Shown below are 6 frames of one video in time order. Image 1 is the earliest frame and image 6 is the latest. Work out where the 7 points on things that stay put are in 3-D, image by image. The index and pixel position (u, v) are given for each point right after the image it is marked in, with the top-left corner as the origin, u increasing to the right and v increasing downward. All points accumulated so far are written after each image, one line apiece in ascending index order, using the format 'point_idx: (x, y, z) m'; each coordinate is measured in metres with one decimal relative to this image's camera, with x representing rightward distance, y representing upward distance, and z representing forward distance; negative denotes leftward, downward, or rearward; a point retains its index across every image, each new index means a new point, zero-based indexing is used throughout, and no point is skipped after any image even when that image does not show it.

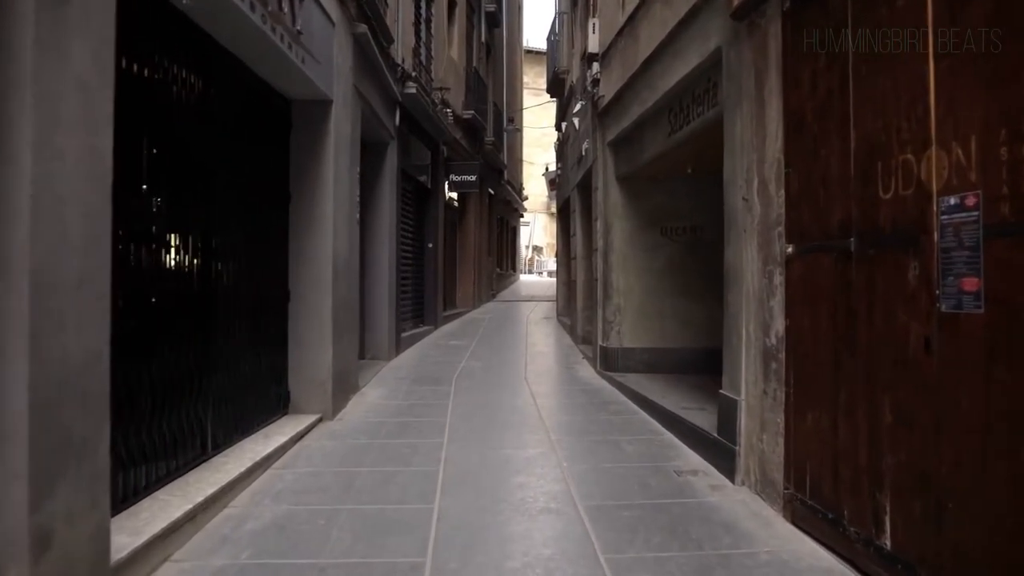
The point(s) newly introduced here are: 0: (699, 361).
0: (+1.9, -0.7, +8.7) m
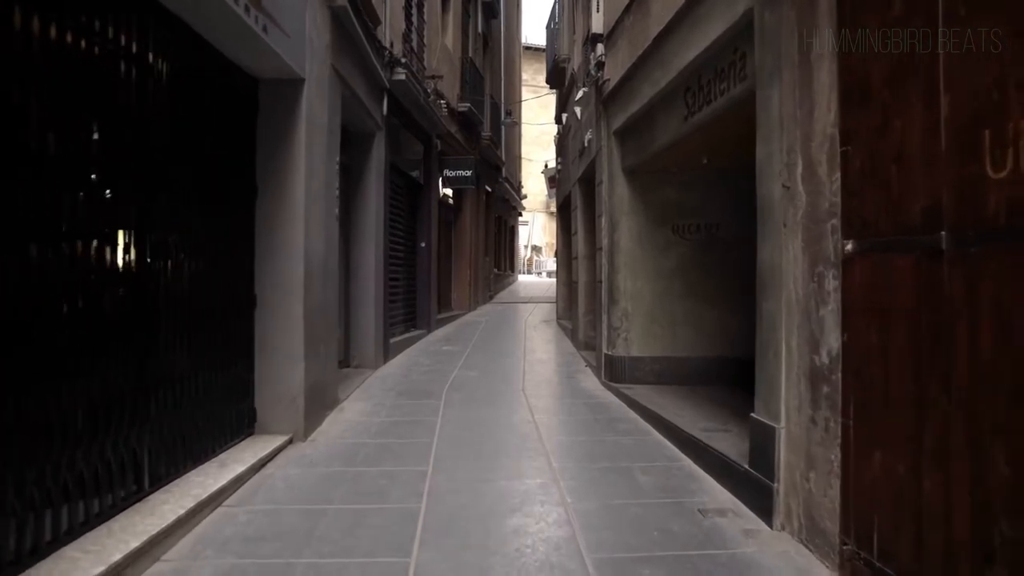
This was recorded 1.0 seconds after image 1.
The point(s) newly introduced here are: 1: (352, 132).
0: (+1.8, -0.7, +8.0) m
1: (-1.7, +1.7, +9.4) m
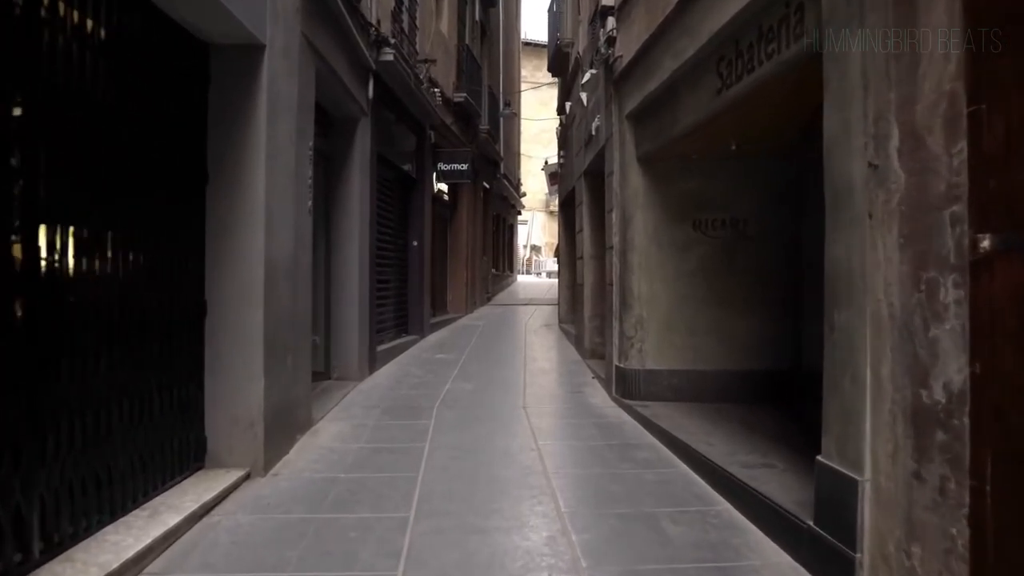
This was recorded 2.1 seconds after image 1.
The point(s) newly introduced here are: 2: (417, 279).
0: (+1.8, -0.8, +7.0) m
1: (-1.7, +1.7, +8.5) m
2: (-1.4, +0.1, +12.6) m
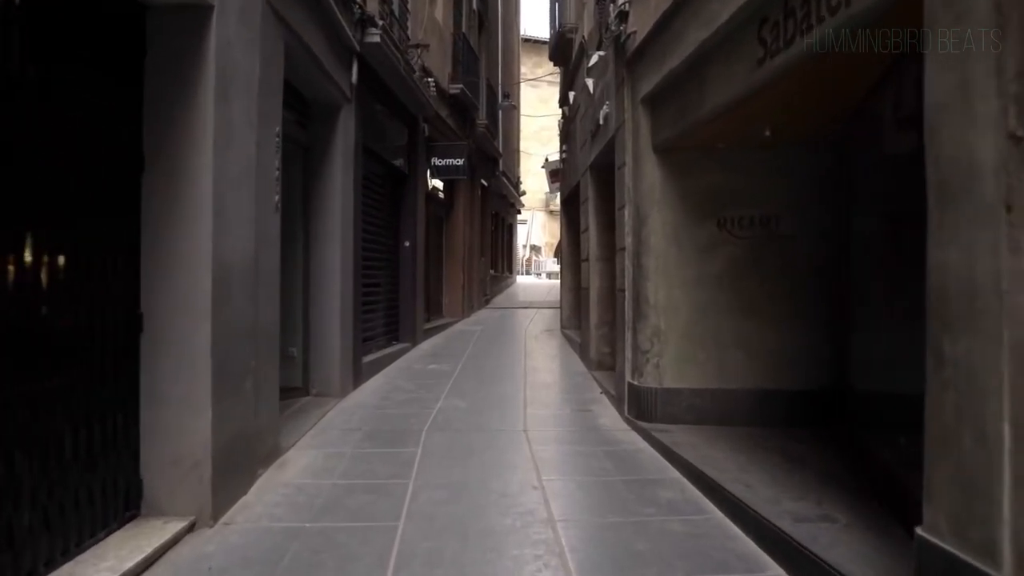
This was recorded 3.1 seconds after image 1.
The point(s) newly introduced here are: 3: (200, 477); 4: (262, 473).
0: (+1.8, -0.8, +6.2) m
1: (-1.7, +1.6, +7.6) m
2: (-1.4, +0.1, +11.7) m
3: (-1.5, -0.9, +4.1) m
4: (-1.4, -1.1, +5.1) m
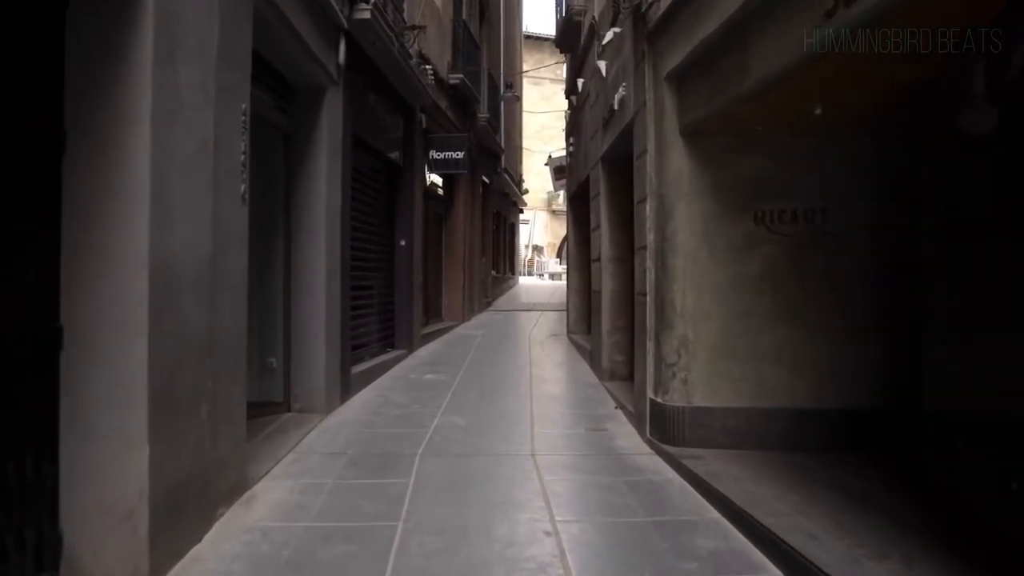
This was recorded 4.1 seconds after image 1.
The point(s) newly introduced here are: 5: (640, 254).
0: (+1.9, -0.9, +5.3) m
1: (-1.7, +1.6, +6.8) m
2: (-1.4, 0.0, +10.9) m
3: (-1.4, -0.9, +3.3) m
4: (-1.4, -1.1, +4.3) m
5: (+0.9, +0.2, +6.2) m
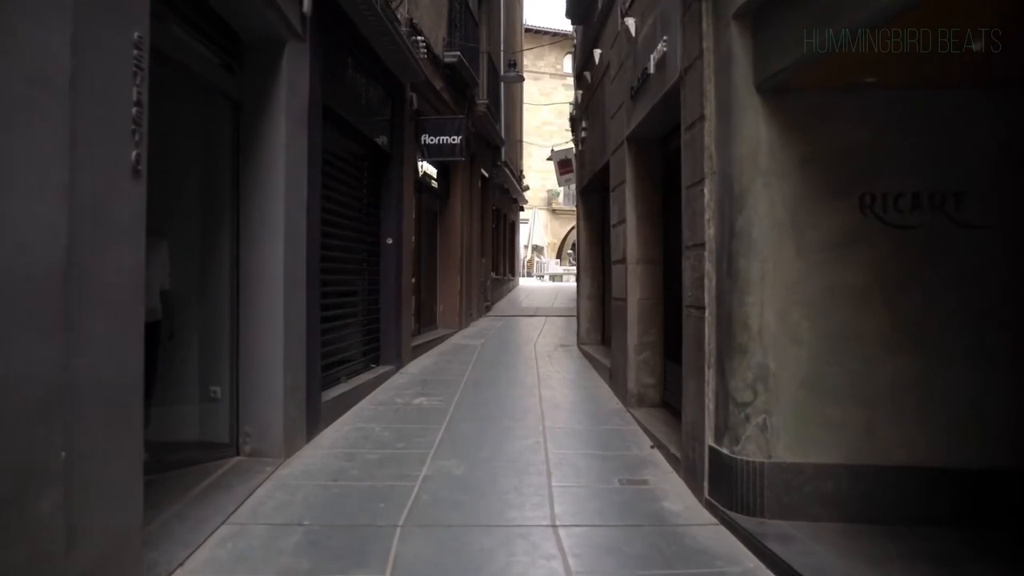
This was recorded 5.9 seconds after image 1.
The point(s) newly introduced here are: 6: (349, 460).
0: (+1.9, -0.9, +3.9) m
1: (-1.6, +1.5, +5.3) m
2: (-1.3, 0.0, +9.4) m
3: (-1.4, -1.0, +1.9) m
4: (-1.3, -1.1, +2.8) m
5: (+1.0, +0.2, +4.7) m
6: (-1.0, -1.1, +5.5) m
